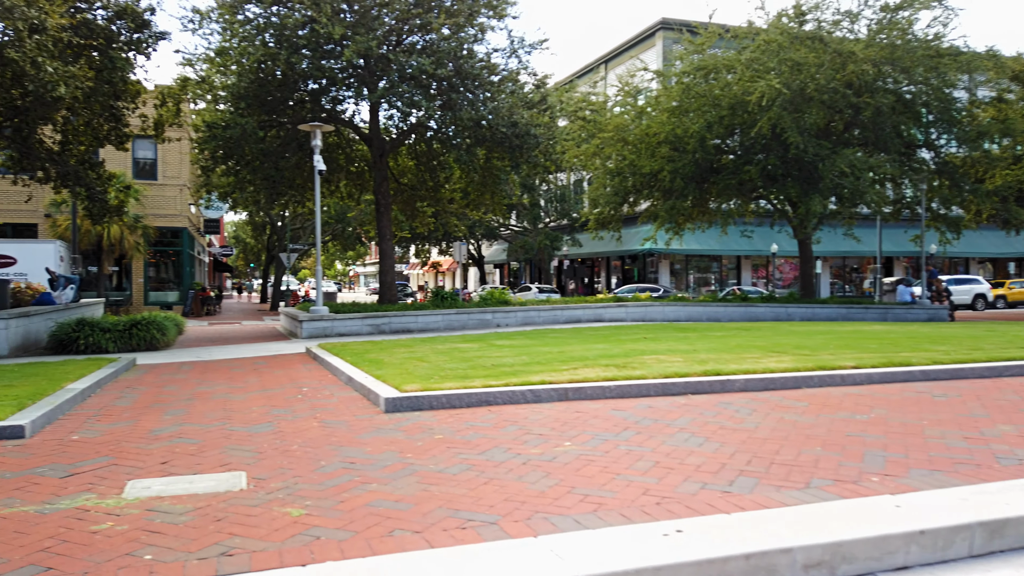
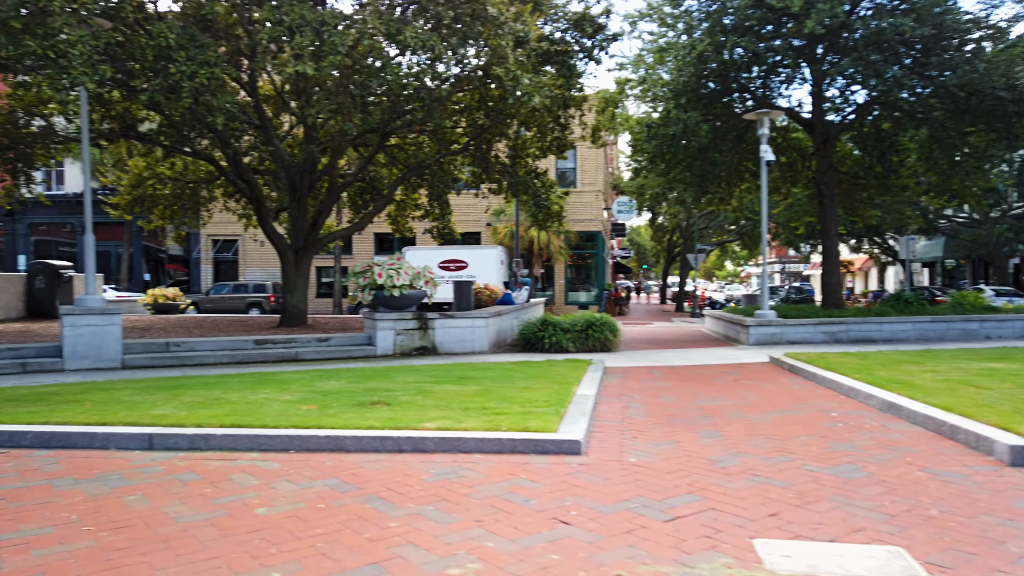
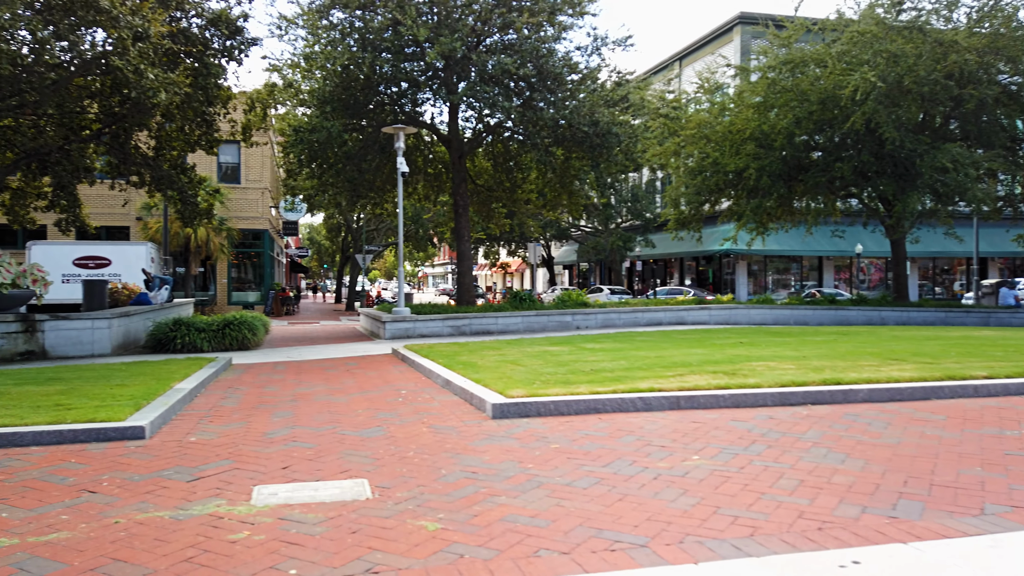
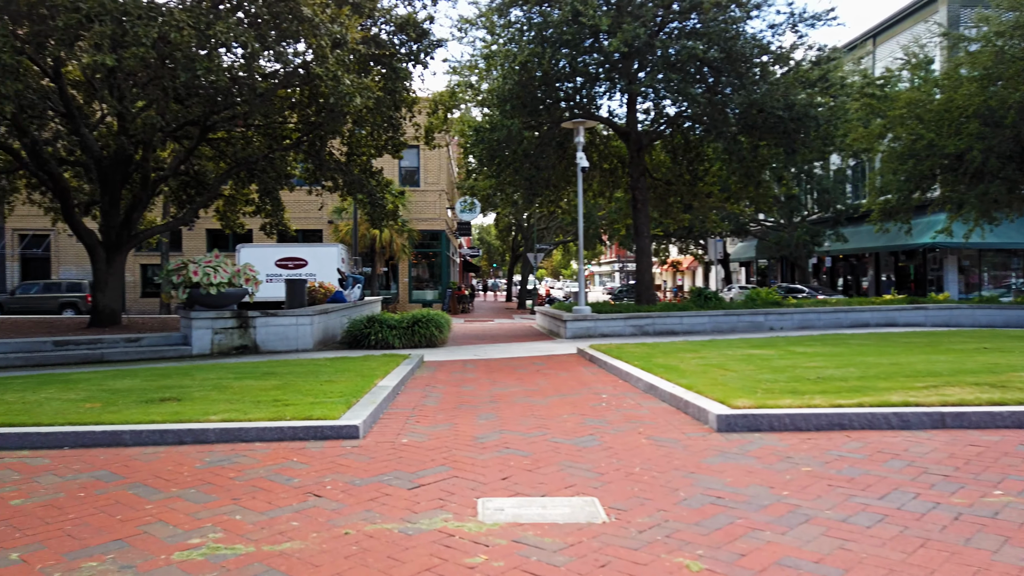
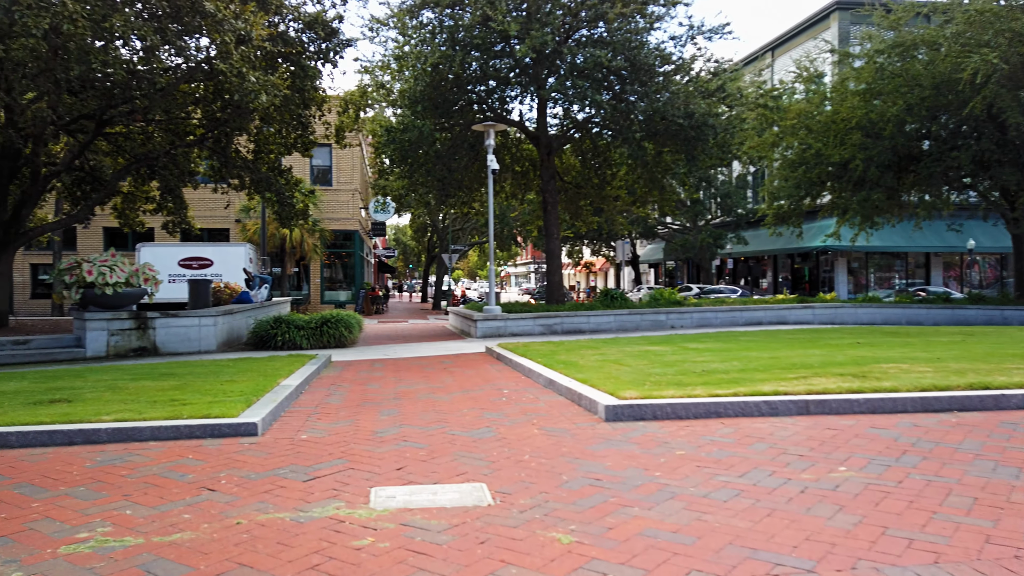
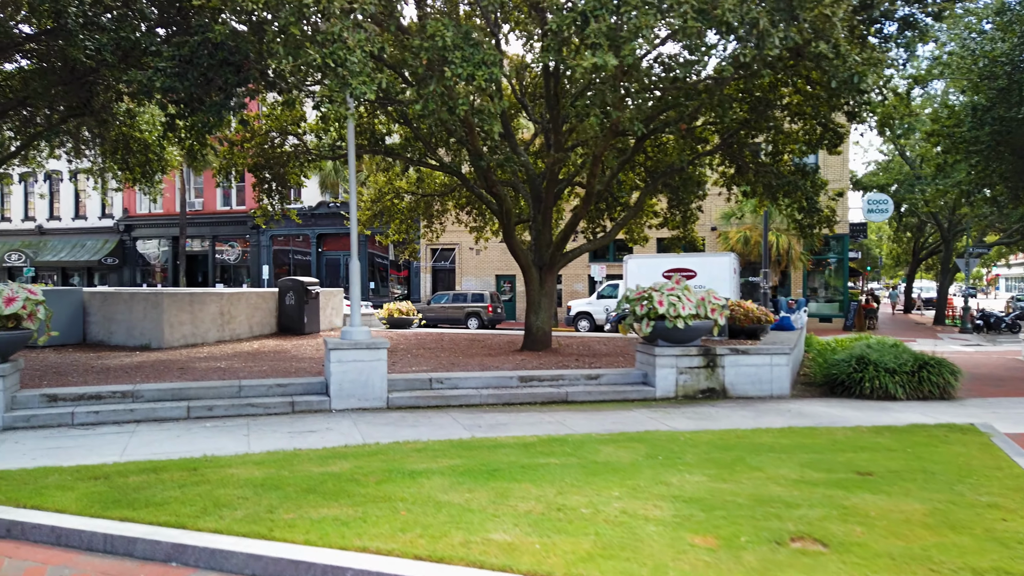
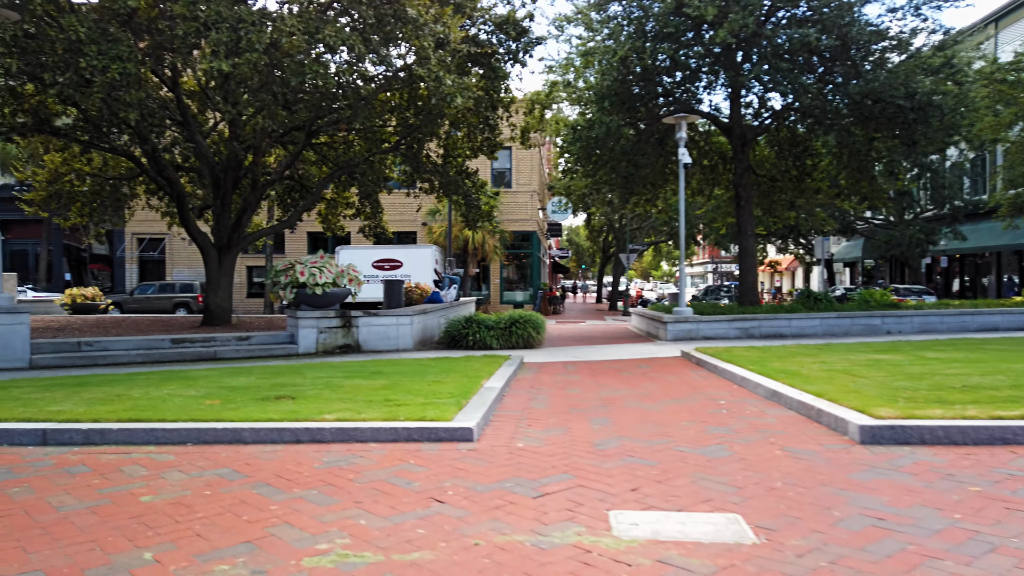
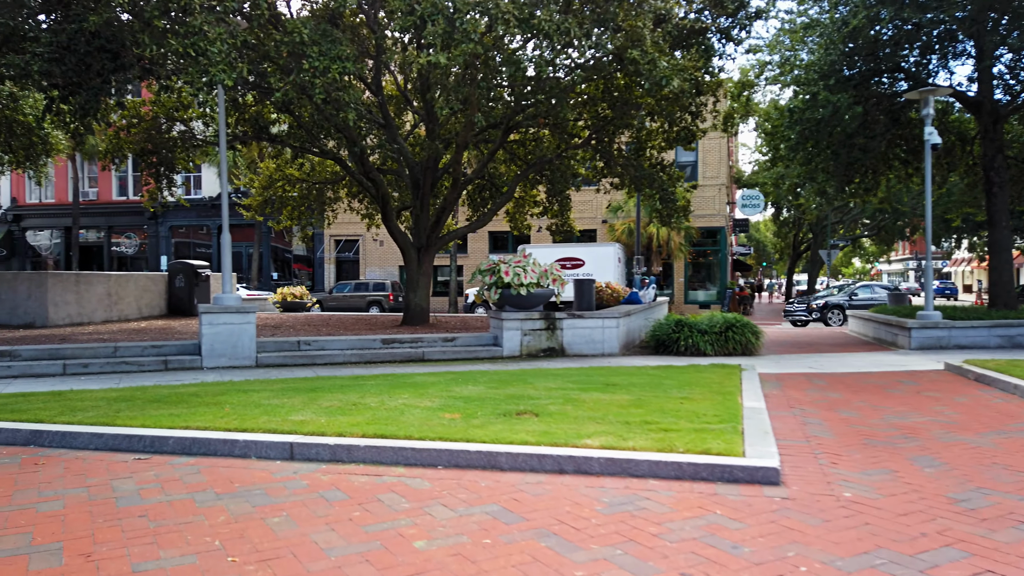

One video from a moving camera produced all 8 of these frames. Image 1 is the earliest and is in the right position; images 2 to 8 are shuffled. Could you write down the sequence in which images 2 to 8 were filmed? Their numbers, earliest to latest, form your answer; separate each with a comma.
3, 5, 4, 7, 2, 8, 6
